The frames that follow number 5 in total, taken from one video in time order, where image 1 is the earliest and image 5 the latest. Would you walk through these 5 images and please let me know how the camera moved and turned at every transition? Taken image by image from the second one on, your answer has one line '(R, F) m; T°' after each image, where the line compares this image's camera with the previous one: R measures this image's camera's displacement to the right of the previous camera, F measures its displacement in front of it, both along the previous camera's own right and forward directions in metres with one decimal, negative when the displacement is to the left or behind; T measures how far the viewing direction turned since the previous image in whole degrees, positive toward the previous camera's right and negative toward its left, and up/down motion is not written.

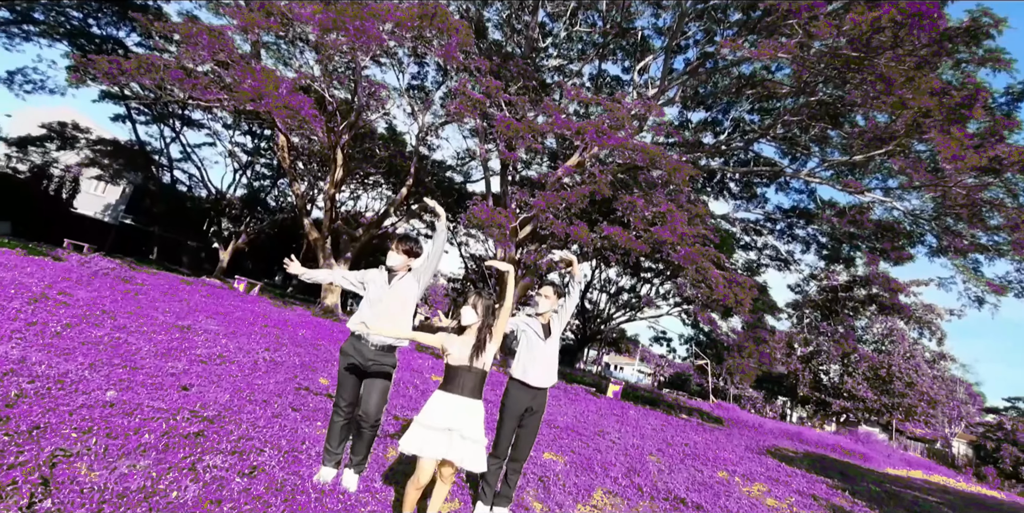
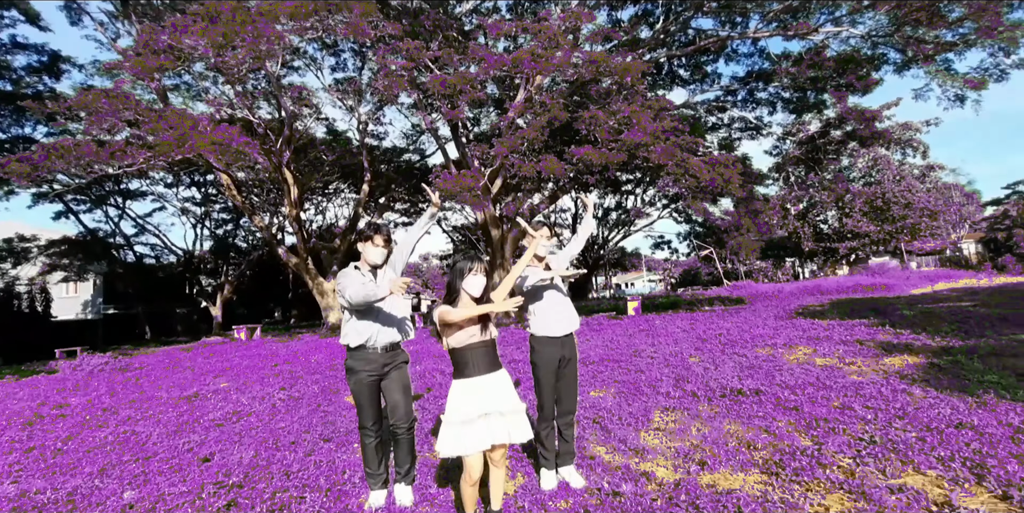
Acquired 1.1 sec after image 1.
(0.0, +0.3) m; 0°
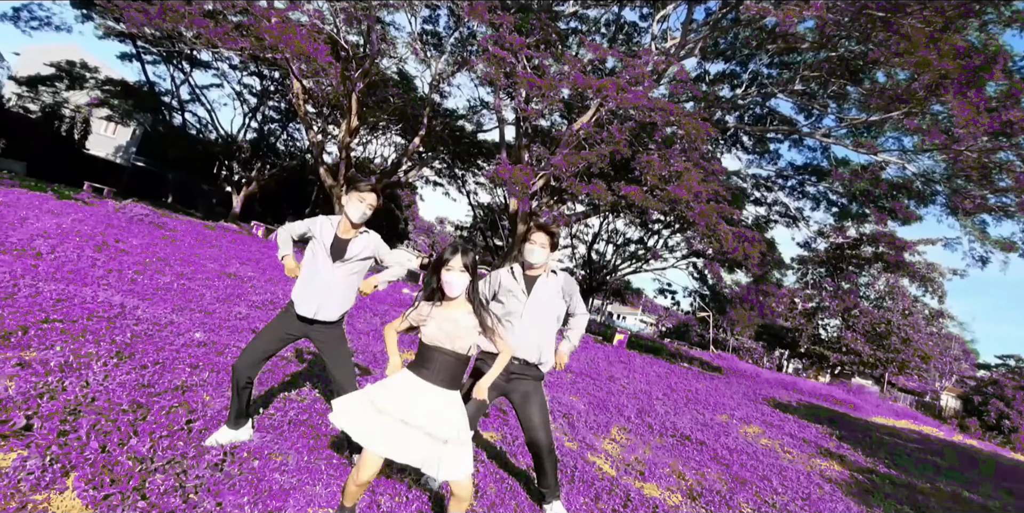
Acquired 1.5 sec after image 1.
(-0.3, -0.8) m; -1°
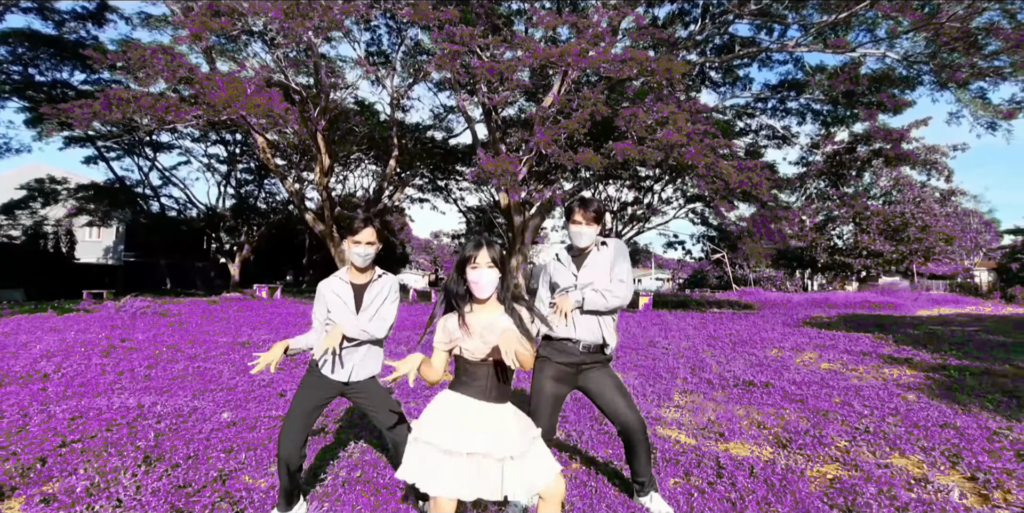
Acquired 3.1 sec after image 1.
(-0.1, +0.3) m; 0°
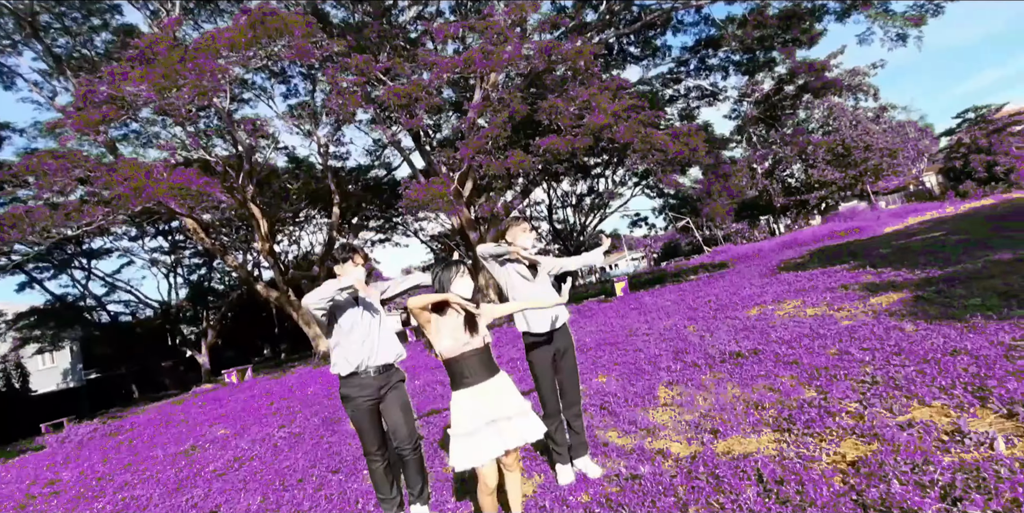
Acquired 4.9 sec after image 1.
(+0.4, +0.6) m; +3°
